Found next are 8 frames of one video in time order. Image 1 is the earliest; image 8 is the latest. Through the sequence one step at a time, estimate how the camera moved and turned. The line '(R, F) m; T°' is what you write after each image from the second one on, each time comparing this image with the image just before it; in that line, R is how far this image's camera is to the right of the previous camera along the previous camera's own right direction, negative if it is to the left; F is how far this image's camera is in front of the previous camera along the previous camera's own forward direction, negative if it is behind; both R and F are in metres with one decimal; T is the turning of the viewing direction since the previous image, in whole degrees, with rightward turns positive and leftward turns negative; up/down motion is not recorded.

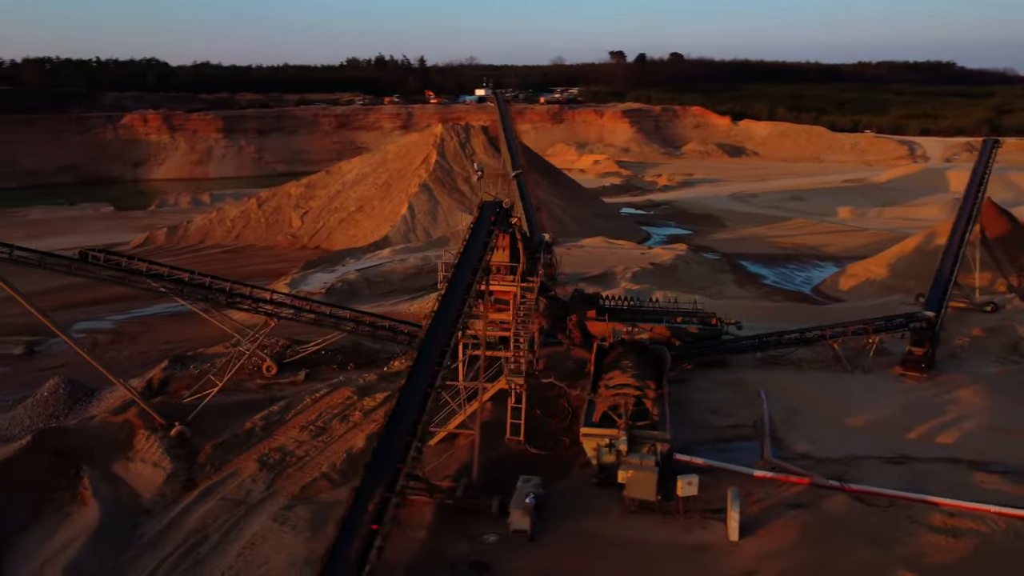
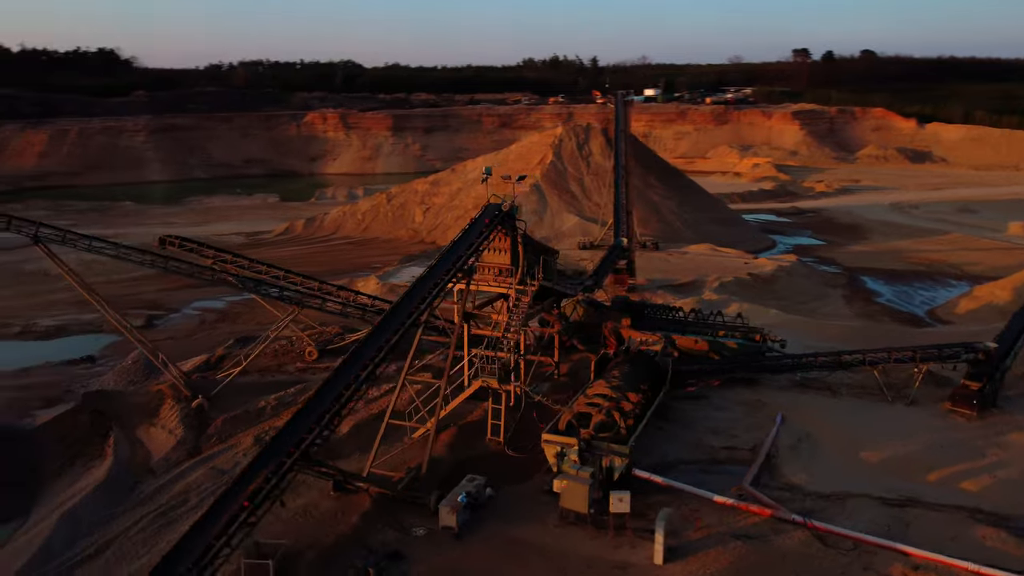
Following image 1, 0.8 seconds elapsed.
(+3.3, +0.2) m; -13°
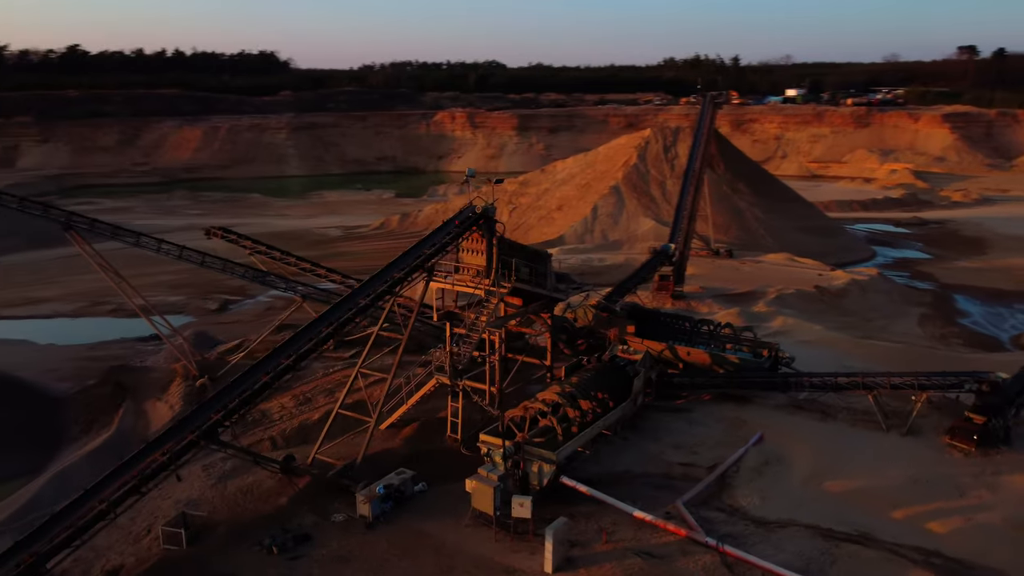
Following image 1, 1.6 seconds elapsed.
(+3.2, +0.1) m; -10°
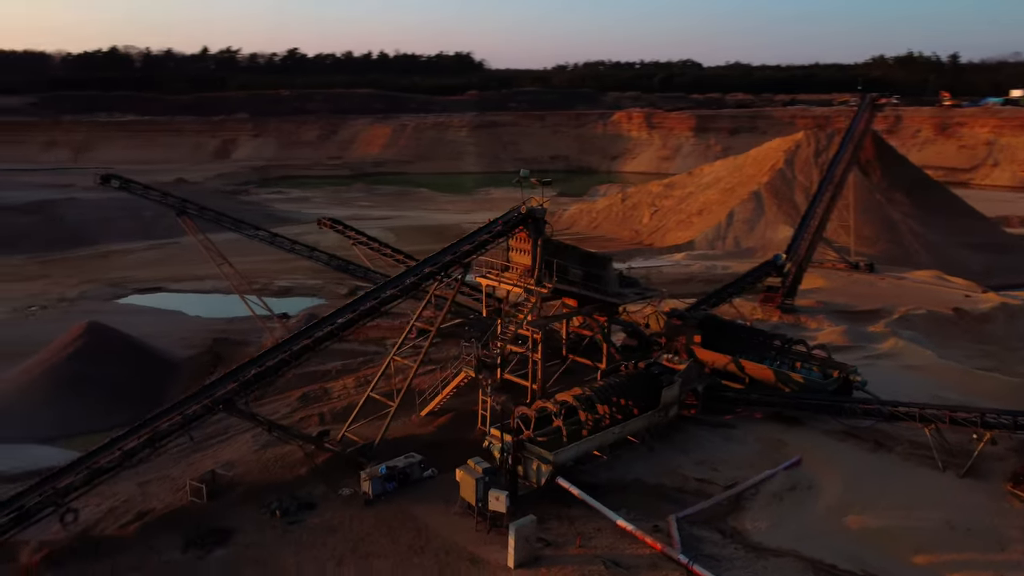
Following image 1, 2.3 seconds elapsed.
(+2.8, +0.1) m; -13°
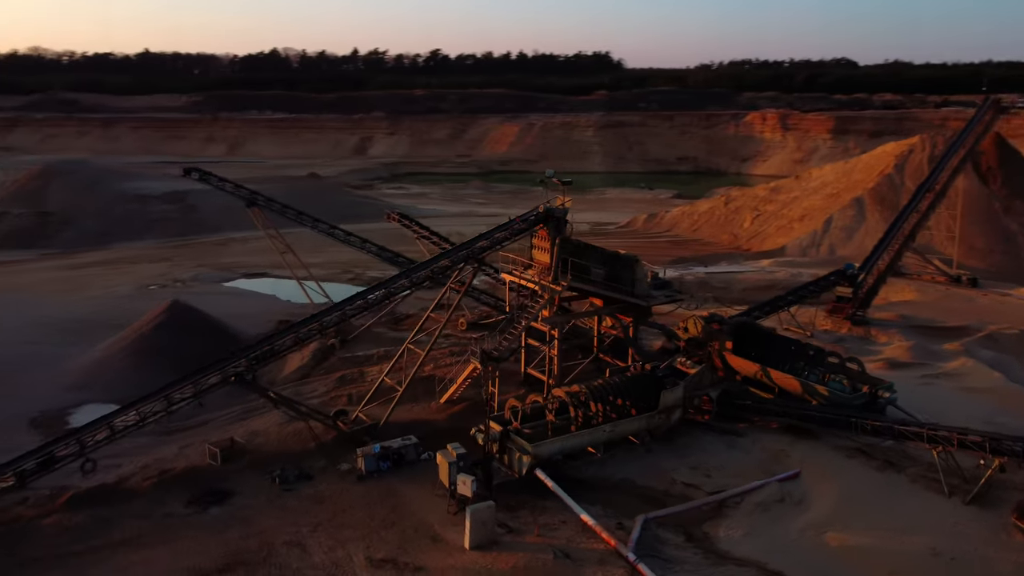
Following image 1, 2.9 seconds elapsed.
(+2.4, -0.3) m; -10°
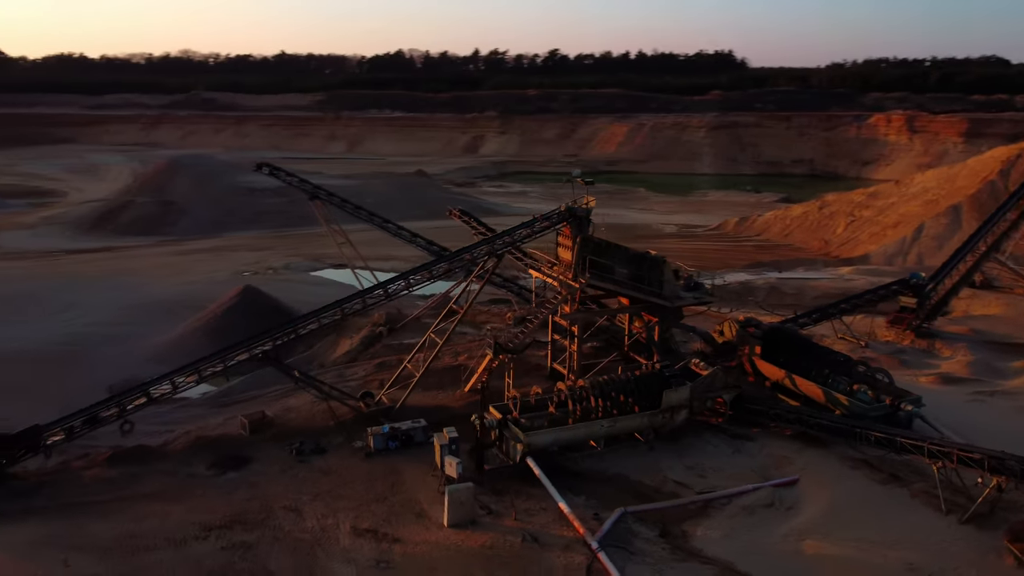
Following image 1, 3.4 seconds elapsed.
(+2.0, -0.4) m; -8°
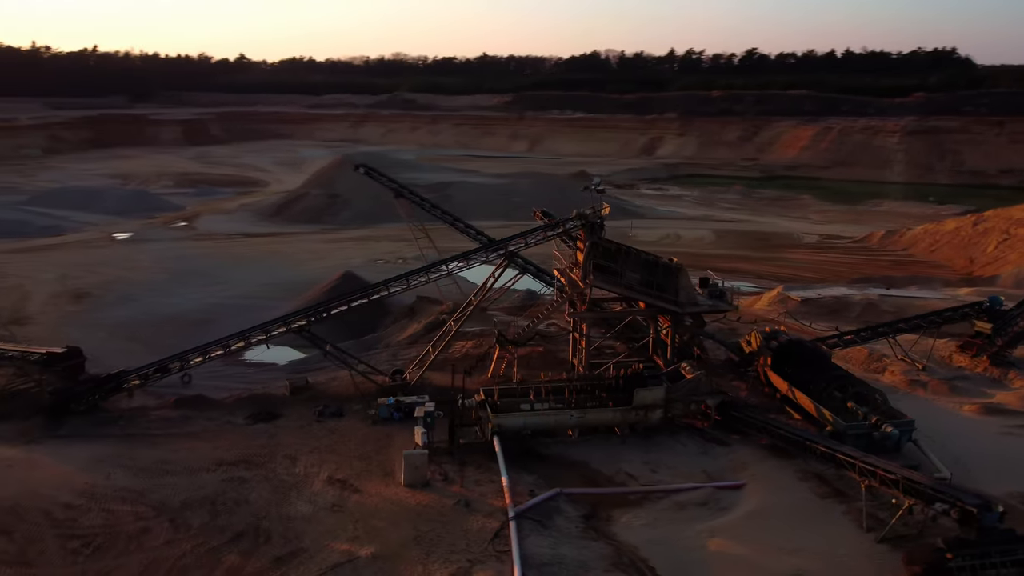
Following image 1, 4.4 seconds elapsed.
(+4.0, -1.0) m; -14°
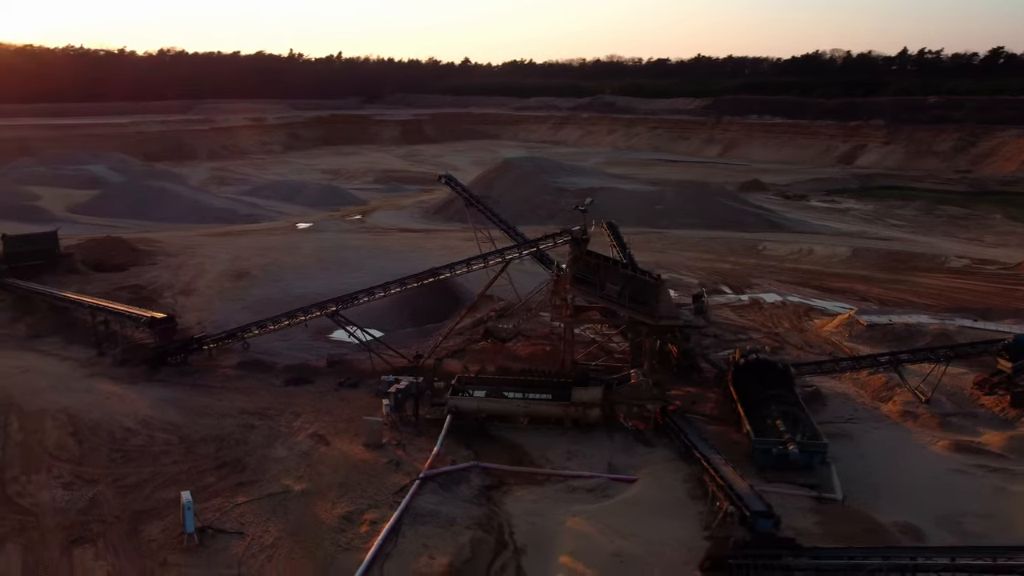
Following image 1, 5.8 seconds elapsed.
(+5.6, -1.8) m; -16°
